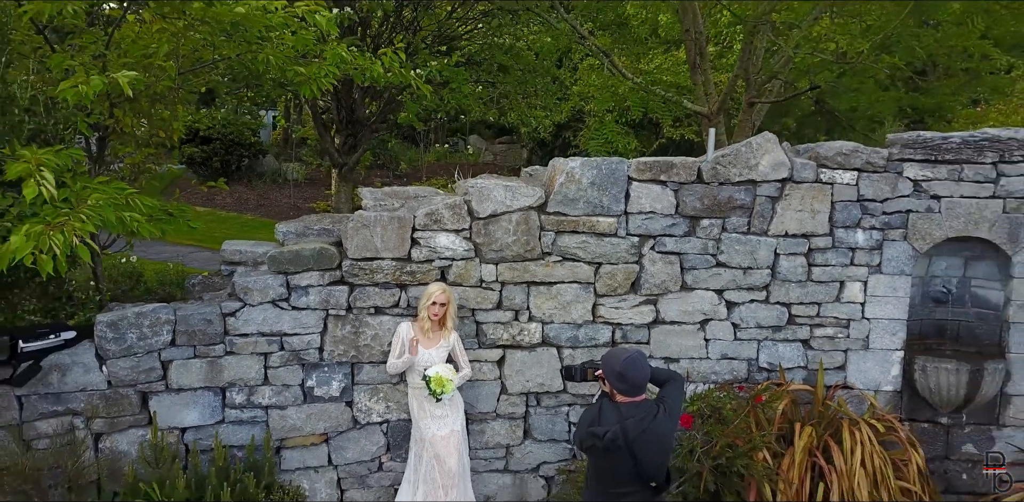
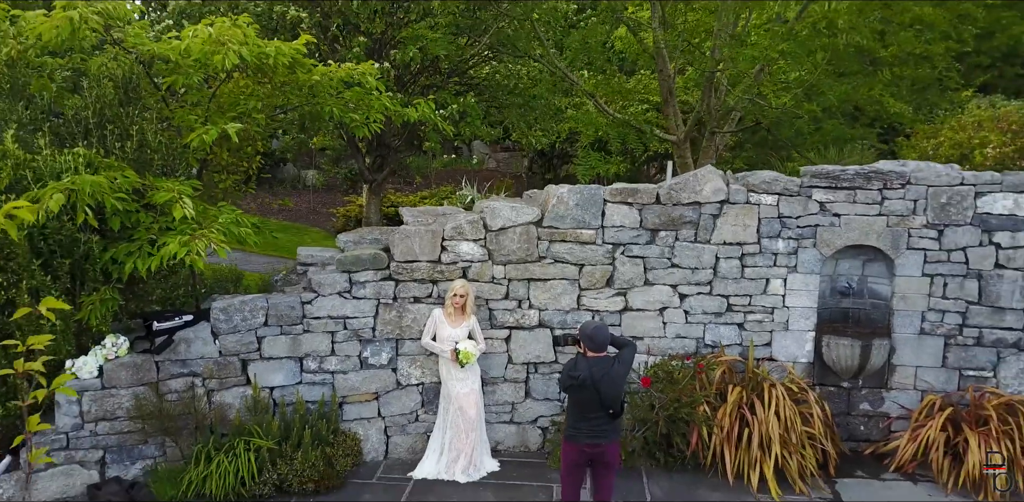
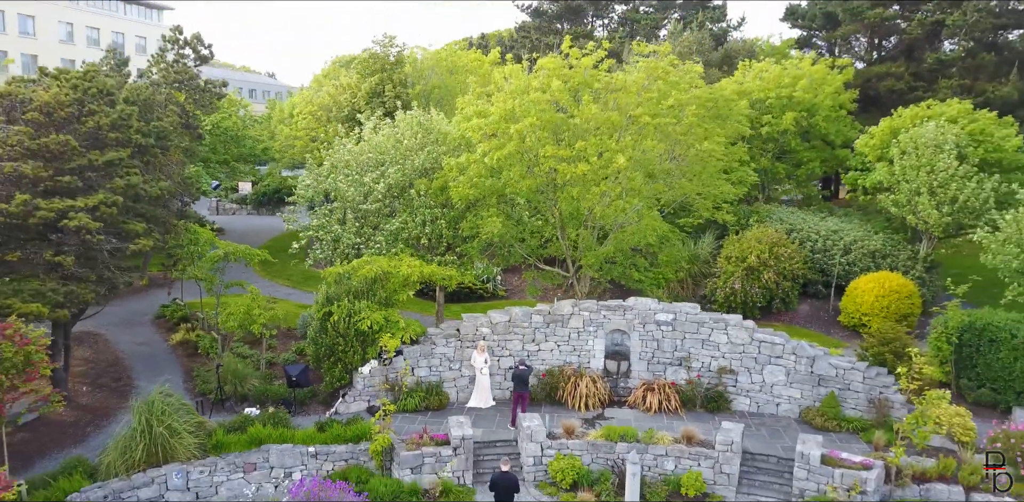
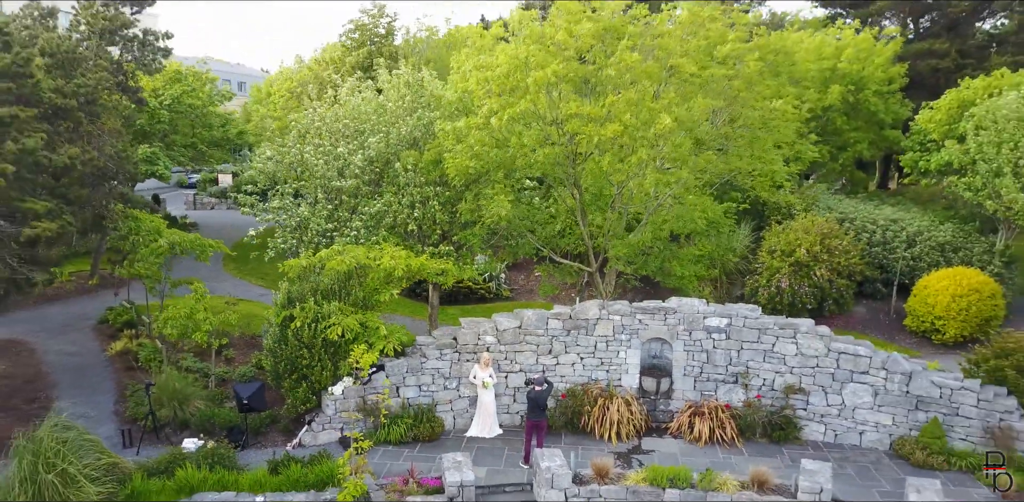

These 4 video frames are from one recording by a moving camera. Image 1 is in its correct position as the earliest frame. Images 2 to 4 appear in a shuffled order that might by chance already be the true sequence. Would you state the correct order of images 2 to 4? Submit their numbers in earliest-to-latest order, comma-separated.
2, 4, 3
